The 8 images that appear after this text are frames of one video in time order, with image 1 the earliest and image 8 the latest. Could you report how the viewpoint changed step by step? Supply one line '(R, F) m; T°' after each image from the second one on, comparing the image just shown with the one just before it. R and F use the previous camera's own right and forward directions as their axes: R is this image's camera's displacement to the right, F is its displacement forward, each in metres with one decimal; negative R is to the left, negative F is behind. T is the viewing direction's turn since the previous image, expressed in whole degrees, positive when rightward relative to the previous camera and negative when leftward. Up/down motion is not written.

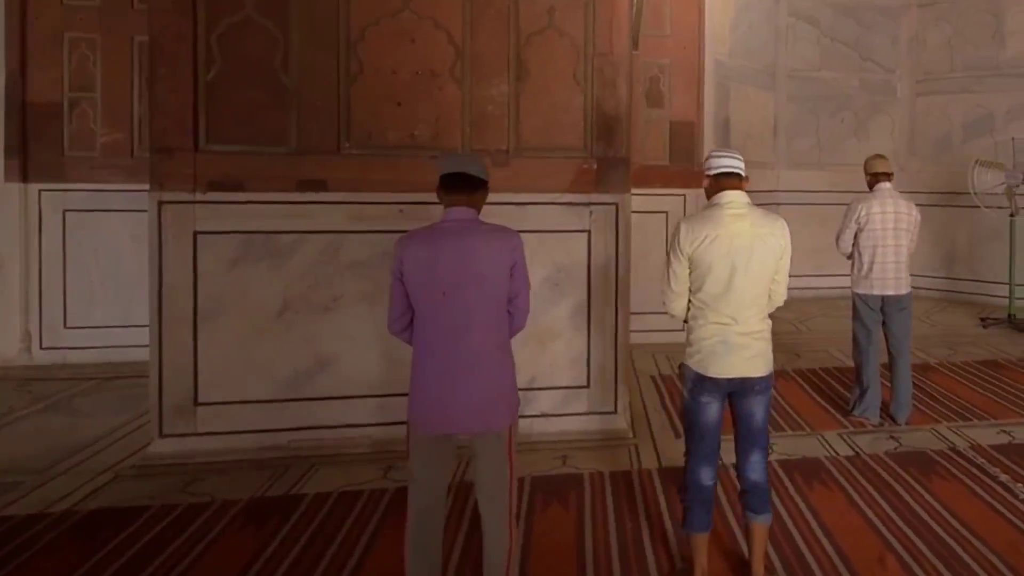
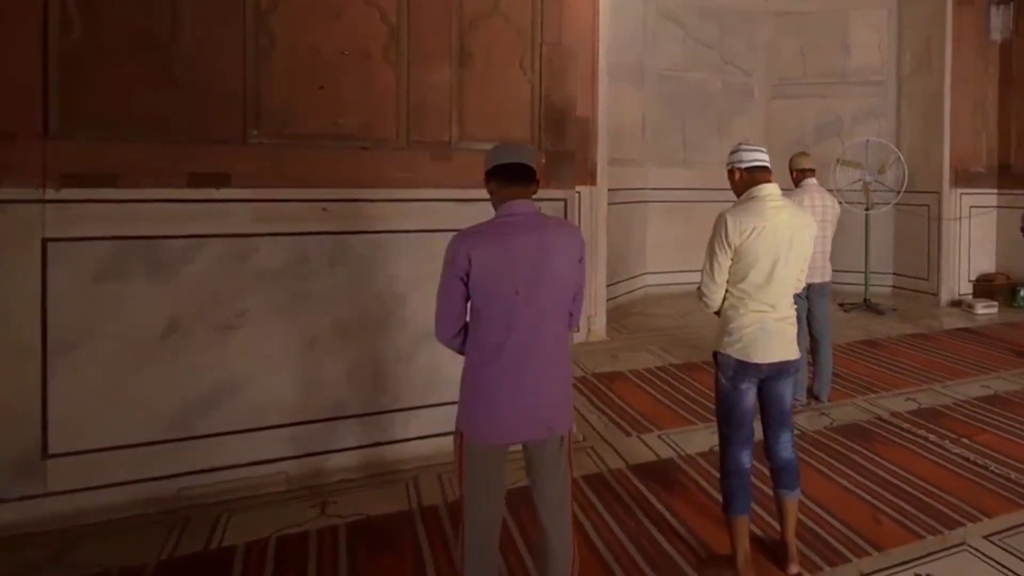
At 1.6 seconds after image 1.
(-1.0, +0.5) m; +19°
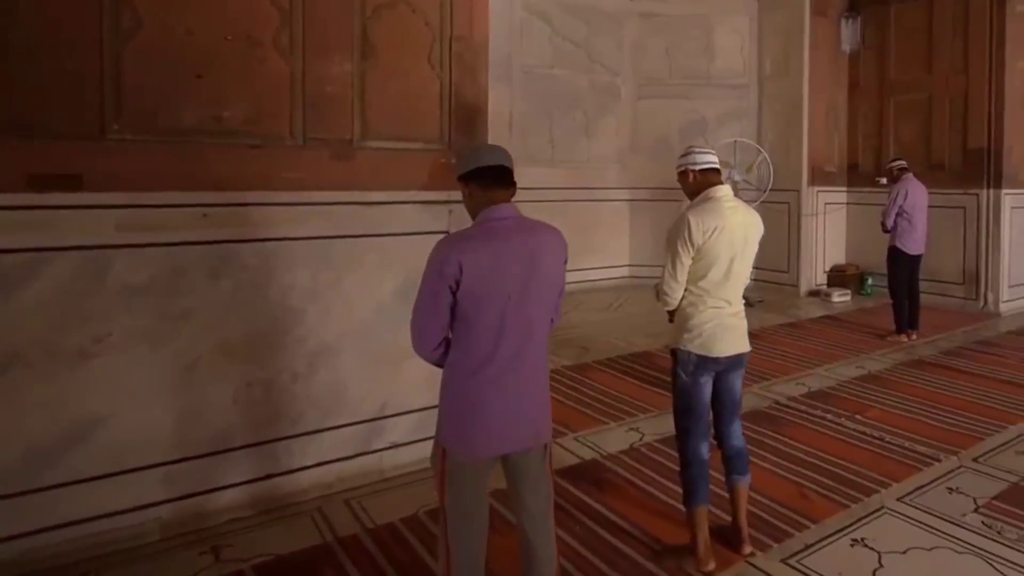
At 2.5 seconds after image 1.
(-0.5, +0.3) m; +14°
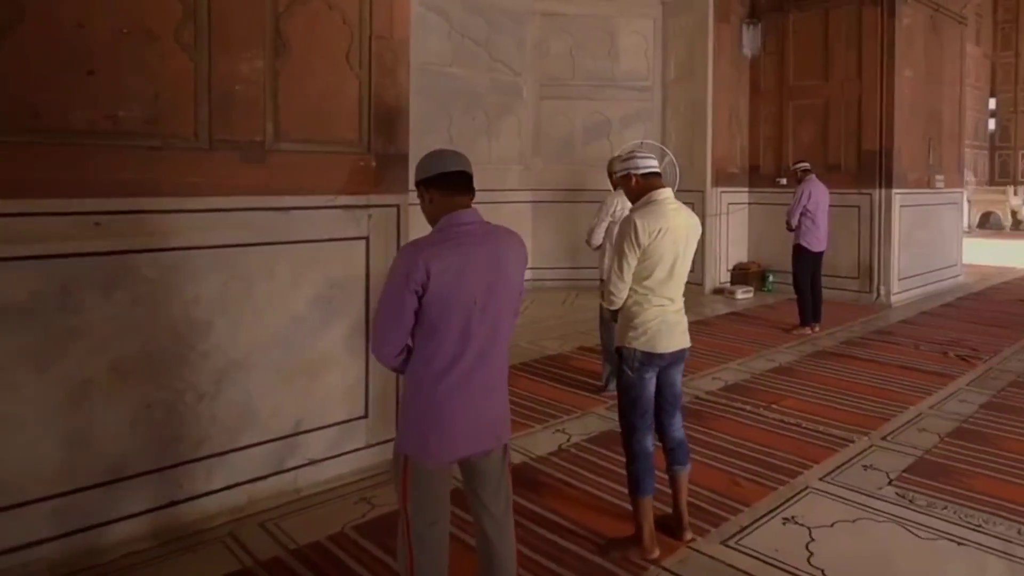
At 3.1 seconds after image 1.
(-0.2, +0.1) m; +8°
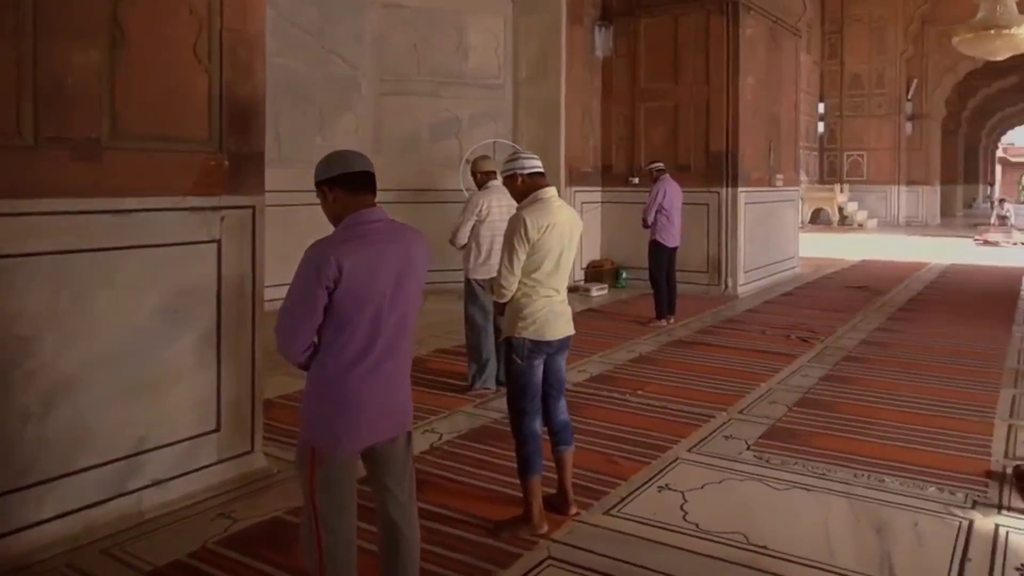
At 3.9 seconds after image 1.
(0.0, +0.1) m; +10°
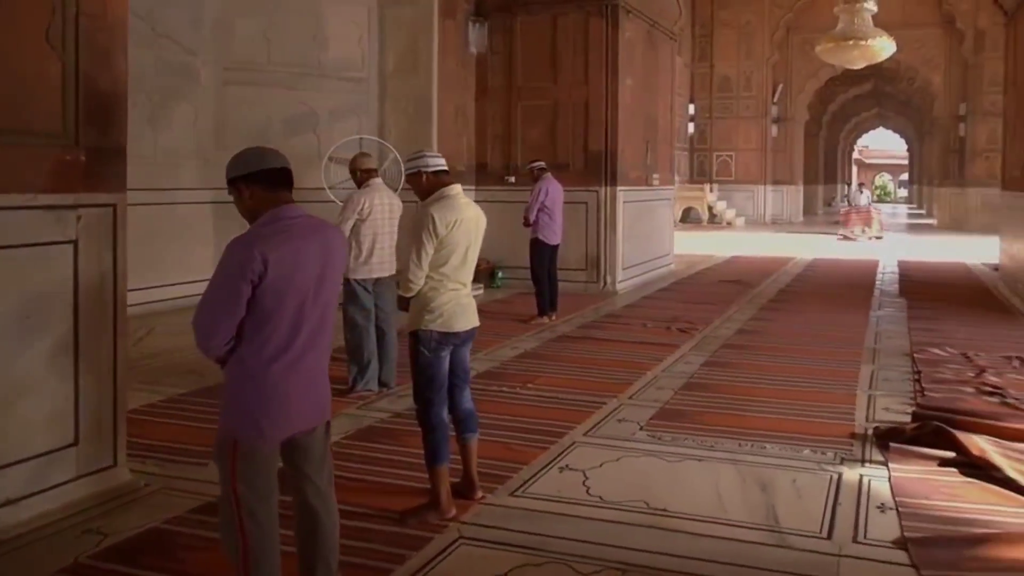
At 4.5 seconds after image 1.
(0.0, 0.0) m; +8°
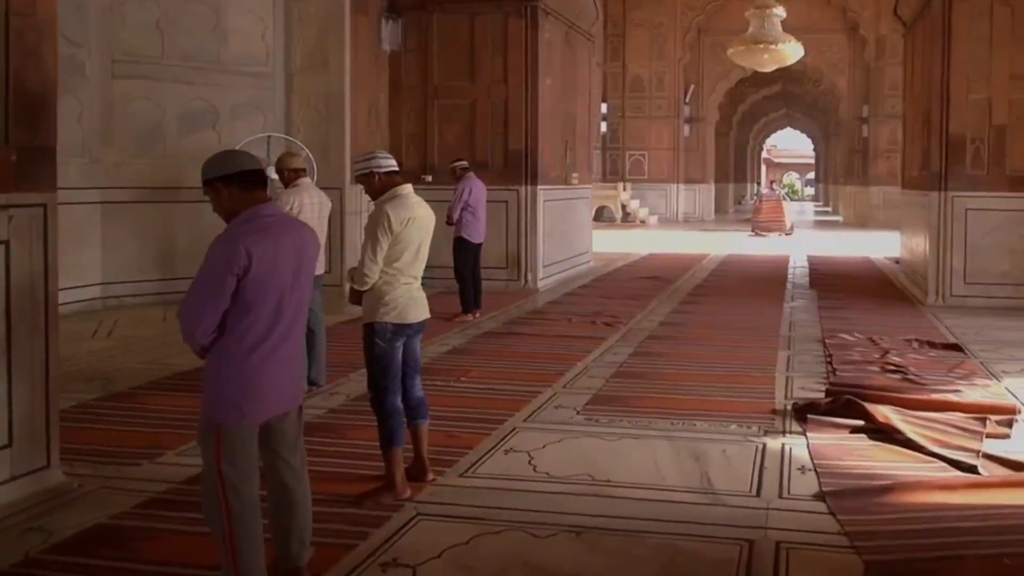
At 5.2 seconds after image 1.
(-0.1, -0.1) m; +6°
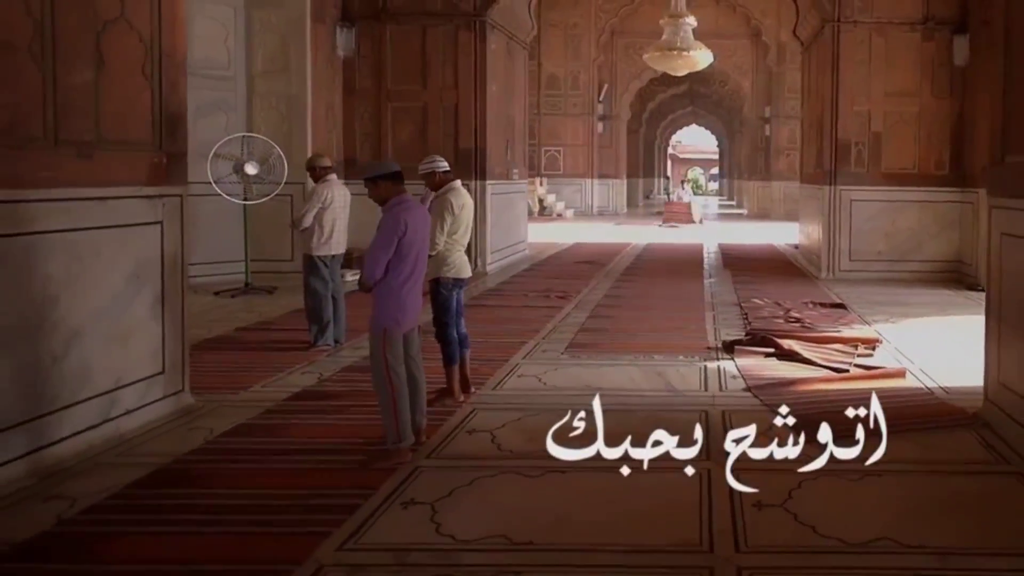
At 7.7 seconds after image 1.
(-0.5, -1.0) m; +6°
